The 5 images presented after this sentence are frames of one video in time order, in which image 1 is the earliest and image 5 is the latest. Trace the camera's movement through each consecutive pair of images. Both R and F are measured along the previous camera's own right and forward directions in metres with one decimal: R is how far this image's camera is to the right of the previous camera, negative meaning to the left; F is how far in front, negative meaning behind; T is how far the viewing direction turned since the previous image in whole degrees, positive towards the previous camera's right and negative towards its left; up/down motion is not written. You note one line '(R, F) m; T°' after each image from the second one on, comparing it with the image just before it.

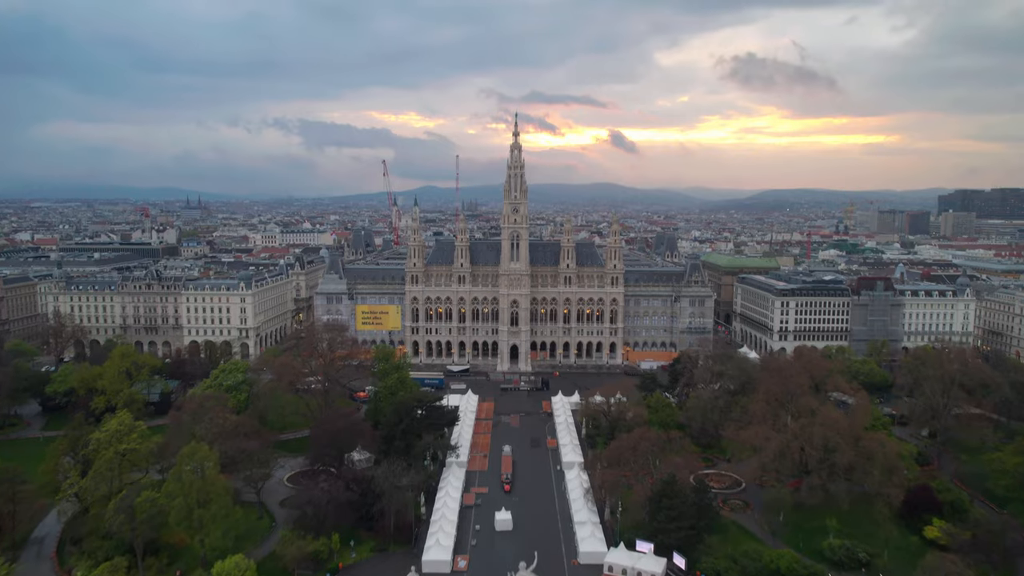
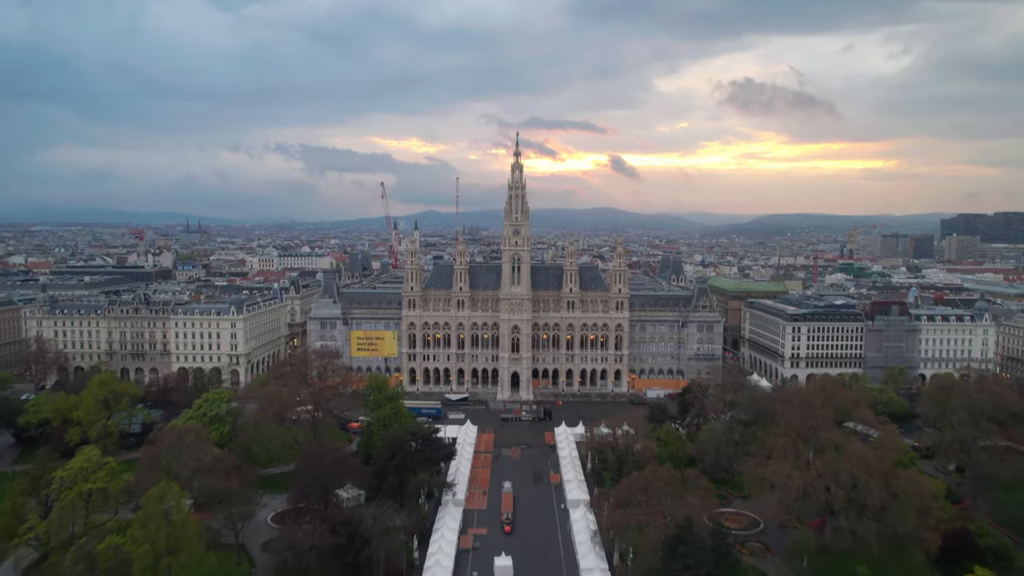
(0.0, +4.6) m; 0°
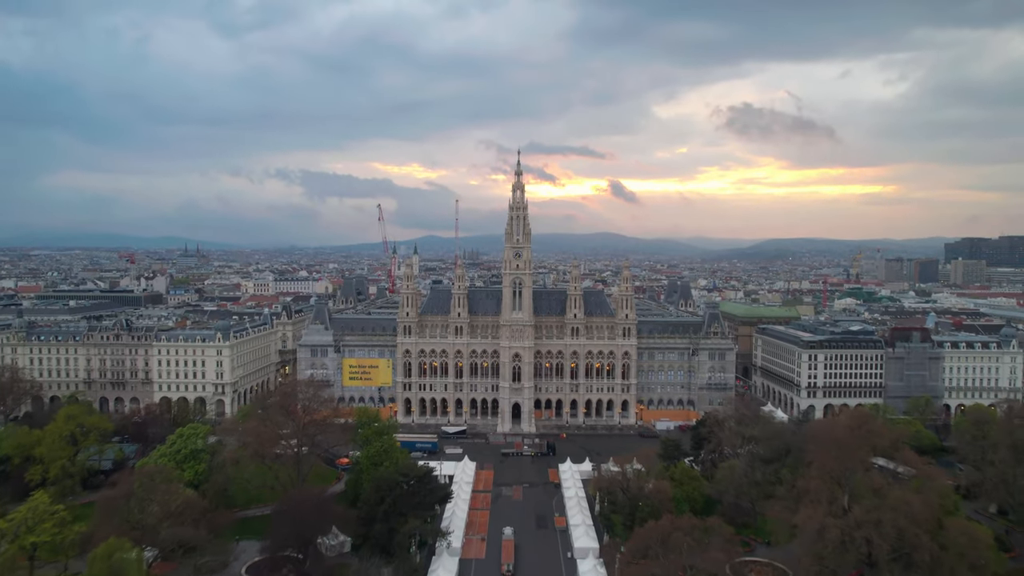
(-0.1, +6.2) m; 0°
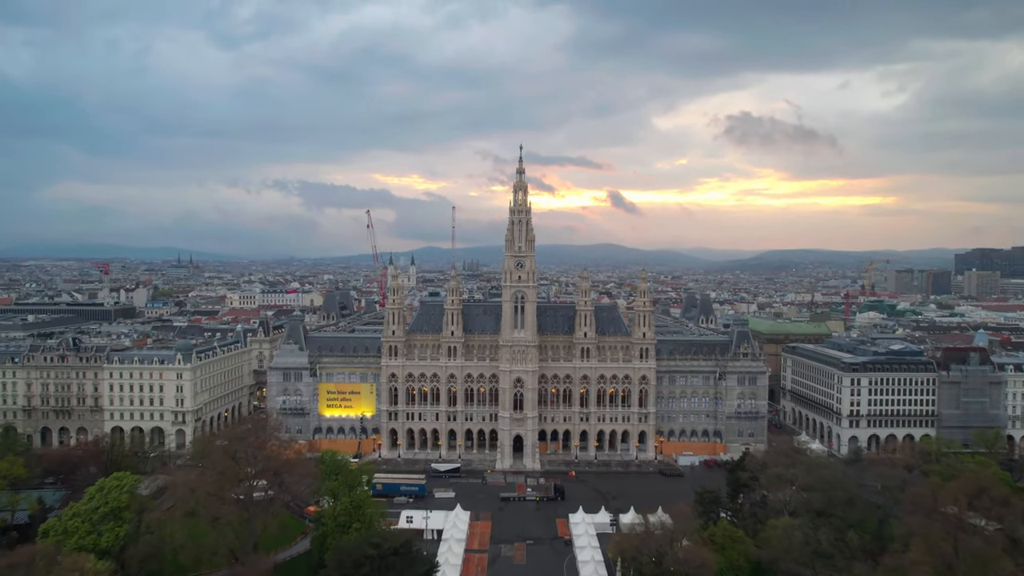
(-0.2, +14.4) m; 0°
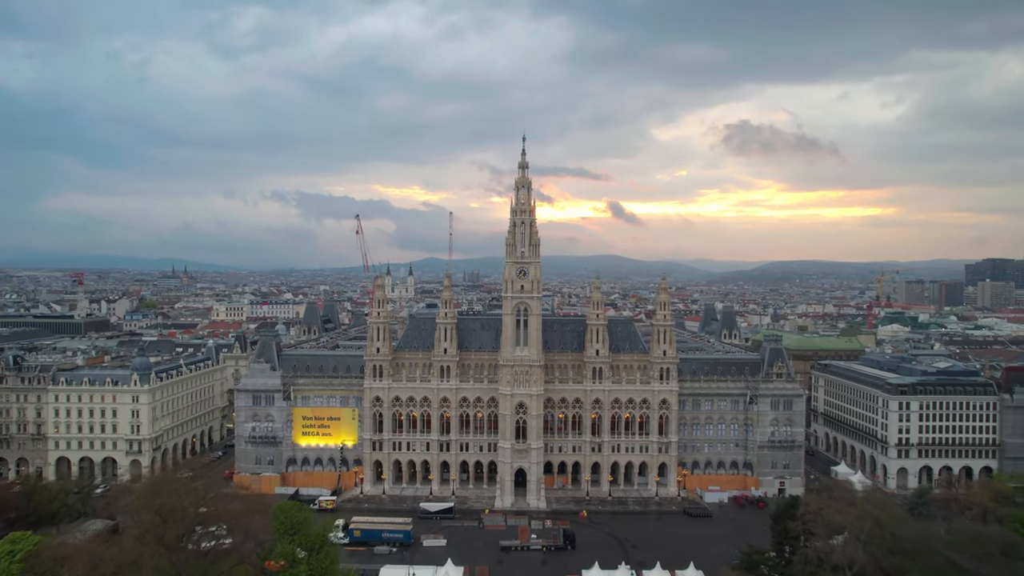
(-0.2, +12.5) m; 0°
